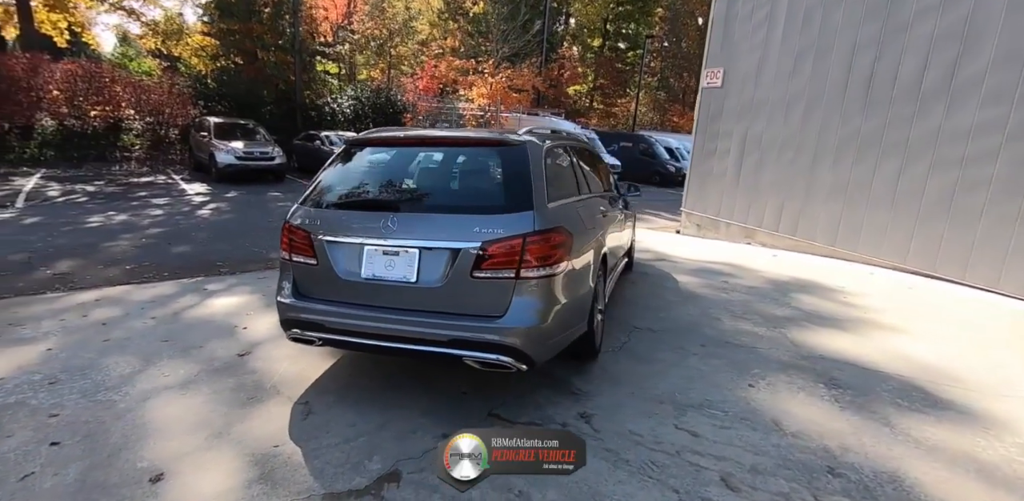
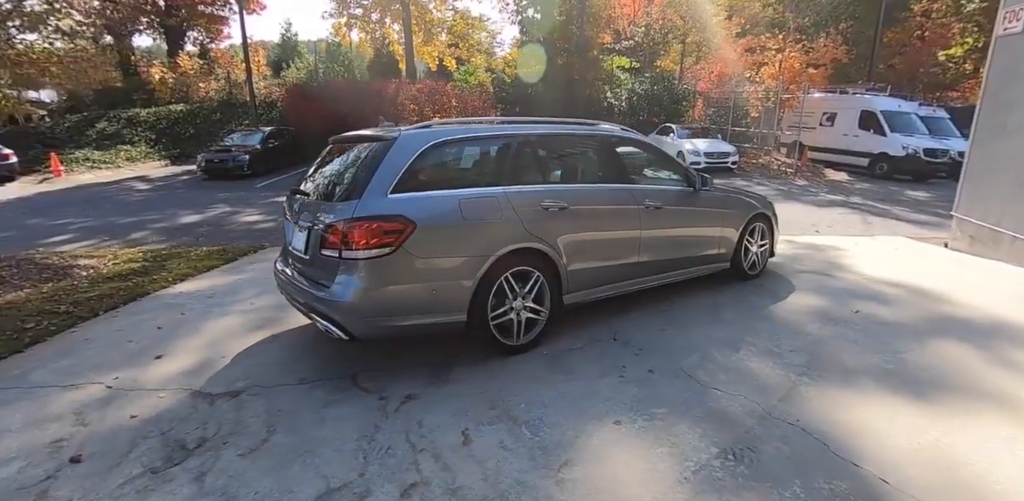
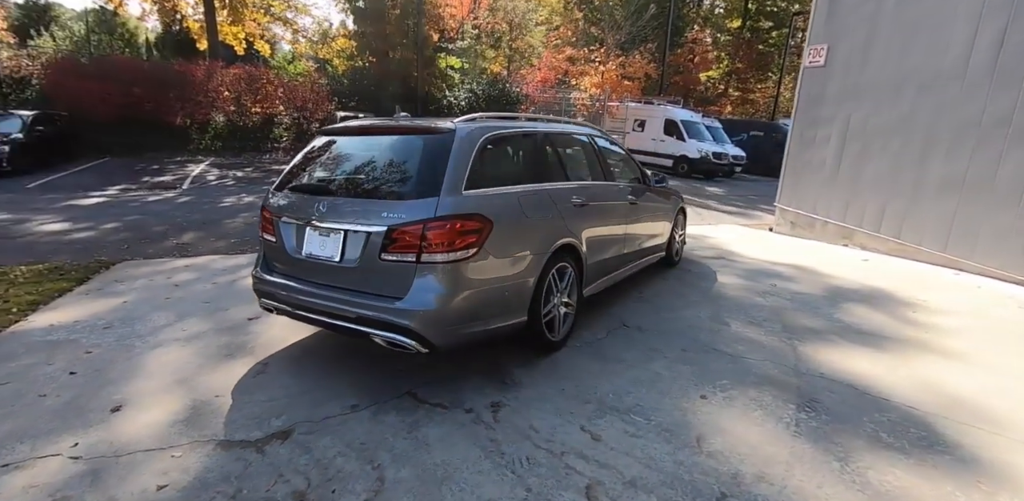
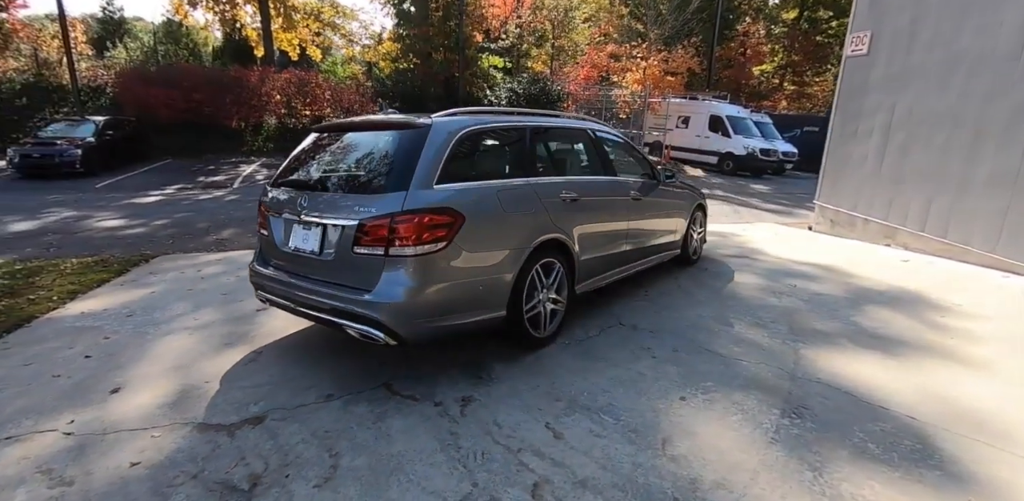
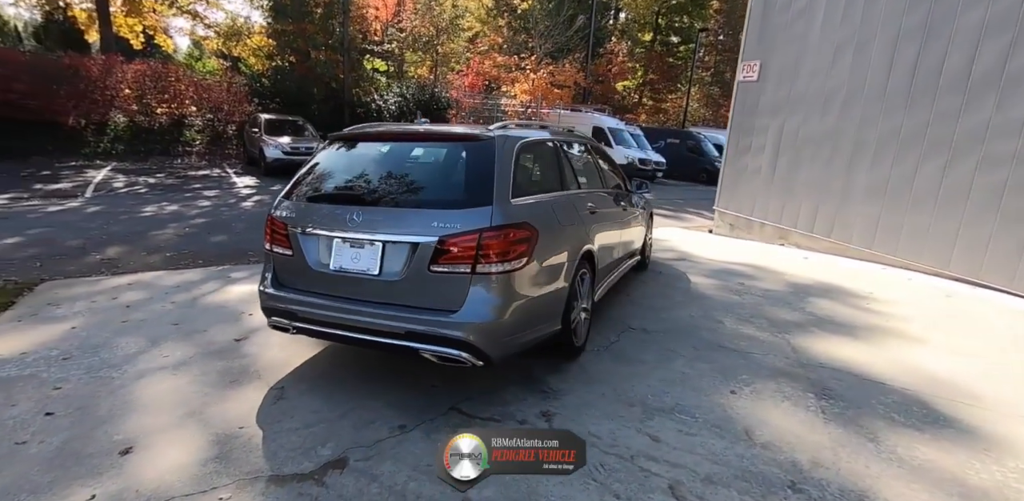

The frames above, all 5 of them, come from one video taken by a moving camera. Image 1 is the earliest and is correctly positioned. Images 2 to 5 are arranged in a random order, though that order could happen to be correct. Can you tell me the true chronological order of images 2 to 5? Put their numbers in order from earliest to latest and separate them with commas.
5, 3, 4, 2
